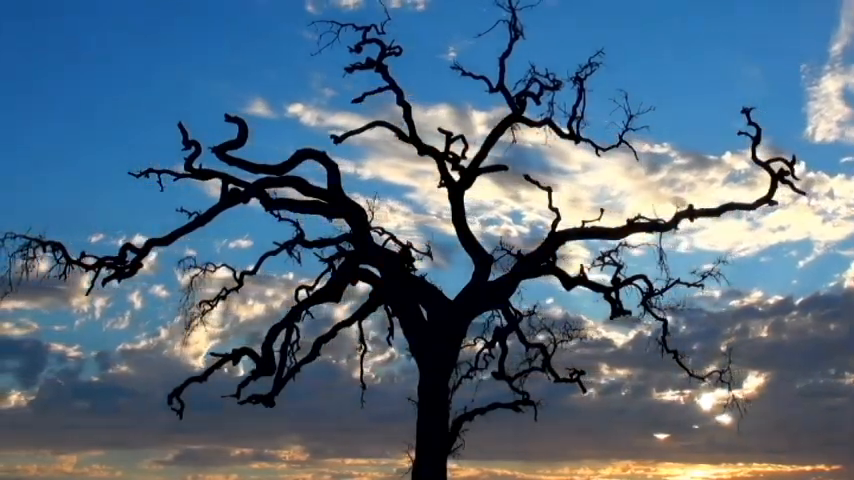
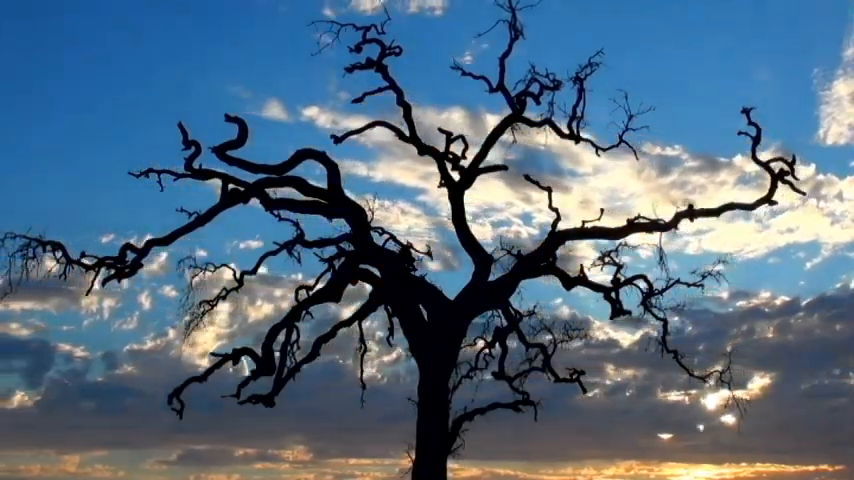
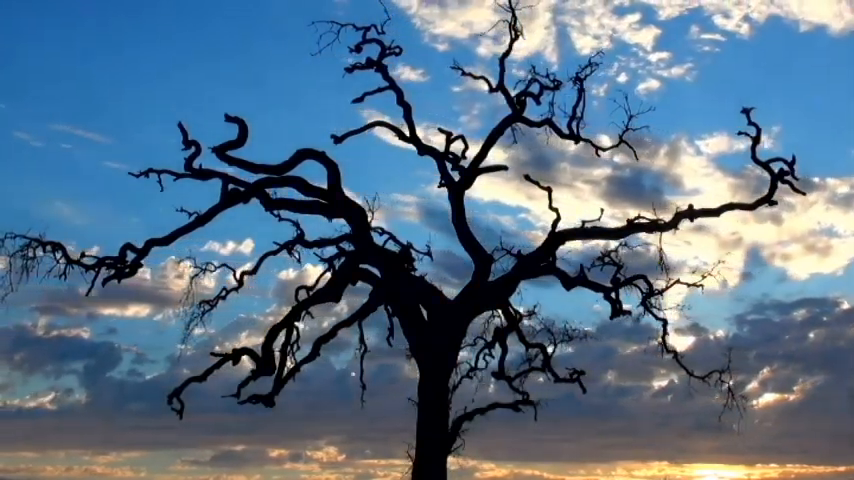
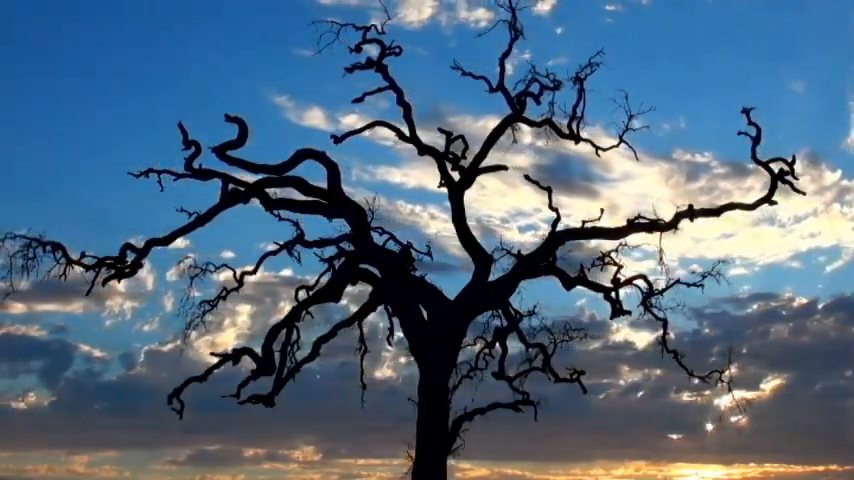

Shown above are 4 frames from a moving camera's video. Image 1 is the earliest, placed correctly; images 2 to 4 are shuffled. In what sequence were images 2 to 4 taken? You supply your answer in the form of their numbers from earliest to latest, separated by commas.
2, 4, 3
